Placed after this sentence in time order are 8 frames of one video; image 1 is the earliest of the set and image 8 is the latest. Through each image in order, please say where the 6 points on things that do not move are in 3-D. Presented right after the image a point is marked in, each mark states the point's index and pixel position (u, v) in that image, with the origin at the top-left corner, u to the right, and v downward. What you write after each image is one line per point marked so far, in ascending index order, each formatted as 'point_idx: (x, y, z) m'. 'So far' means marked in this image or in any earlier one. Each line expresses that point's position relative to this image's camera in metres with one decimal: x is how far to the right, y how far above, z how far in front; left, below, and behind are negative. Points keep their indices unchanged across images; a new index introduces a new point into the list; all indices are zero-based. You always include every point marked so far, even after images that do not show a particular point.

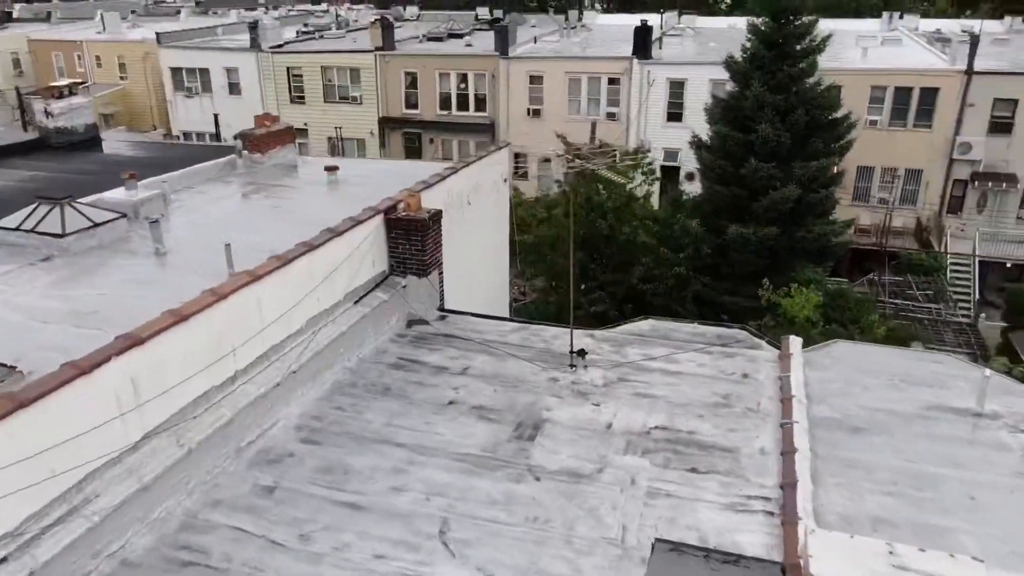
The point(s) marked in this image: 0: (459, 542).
0: (-0.4, -2.3, +7.3) m
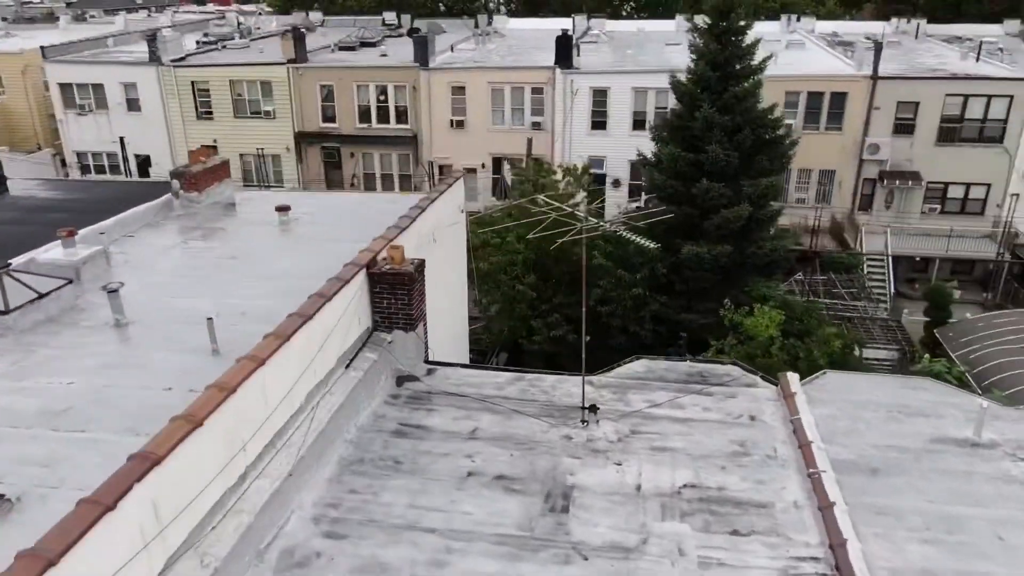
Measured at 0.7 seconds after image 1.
0: (+0.3, -3.1, +7.0) m
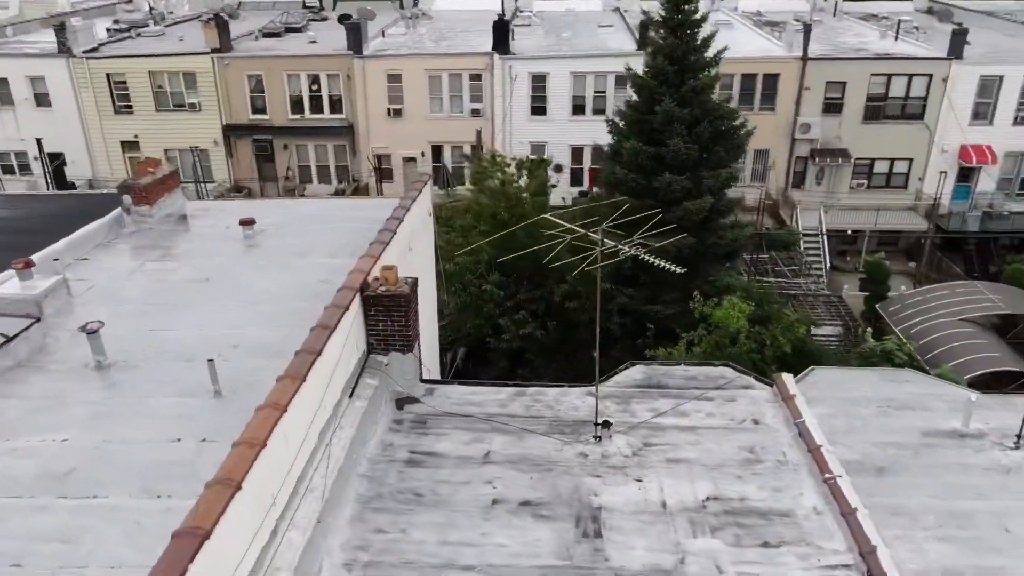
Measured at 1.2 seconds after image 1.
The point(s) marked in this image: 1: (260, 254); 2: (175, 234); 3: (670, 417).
0: (+0.8, -3.5, +7.0) m
1: (-4.6, +0.6, +14.1) m
2: (-6.4, +1.1, +15.2) m
3: (+2.2, -1.9, +10.9) m
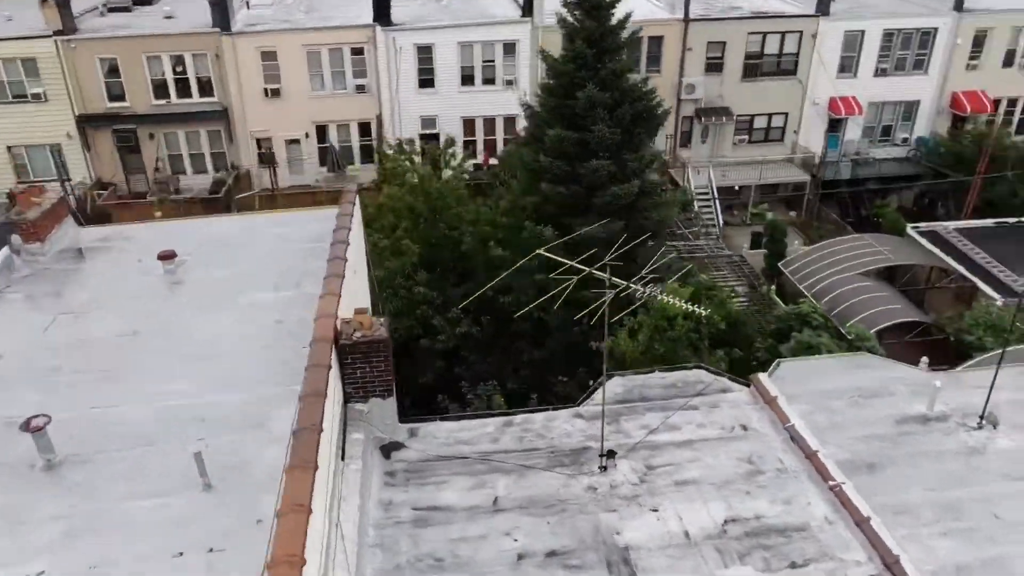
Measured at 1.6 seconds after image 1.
0: (+1.6, -4.0, +6.9) m
1: (-5.3, -0.1, +12.8) m
2: (-7.4, +0.3, +13.5) m
3: (+2.1, -2.1, +10.9) m
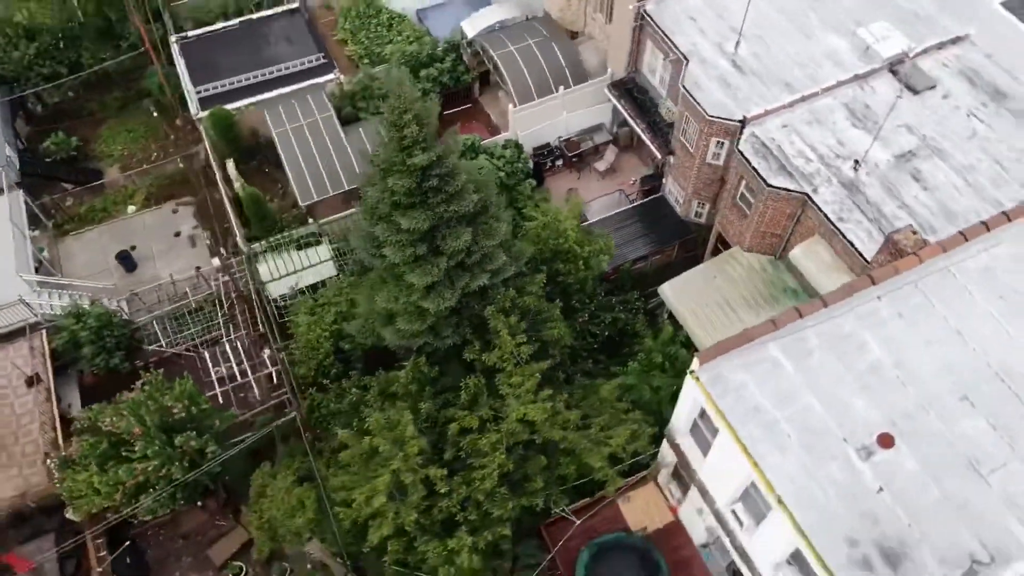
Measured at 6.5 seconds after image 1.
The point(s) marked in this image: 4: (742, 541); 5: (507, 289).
0: (+12.4, +4.4, +21.1) m
1: (+7.8, -2.5, +15.7) m
2: (+7.6, -4.4, +14.6) m
3: (+8.0, +3.6, +20.8) m
4: (+5.2, -5.8, +17.5) m
5: (-0.1, 0.0, +18.8) m
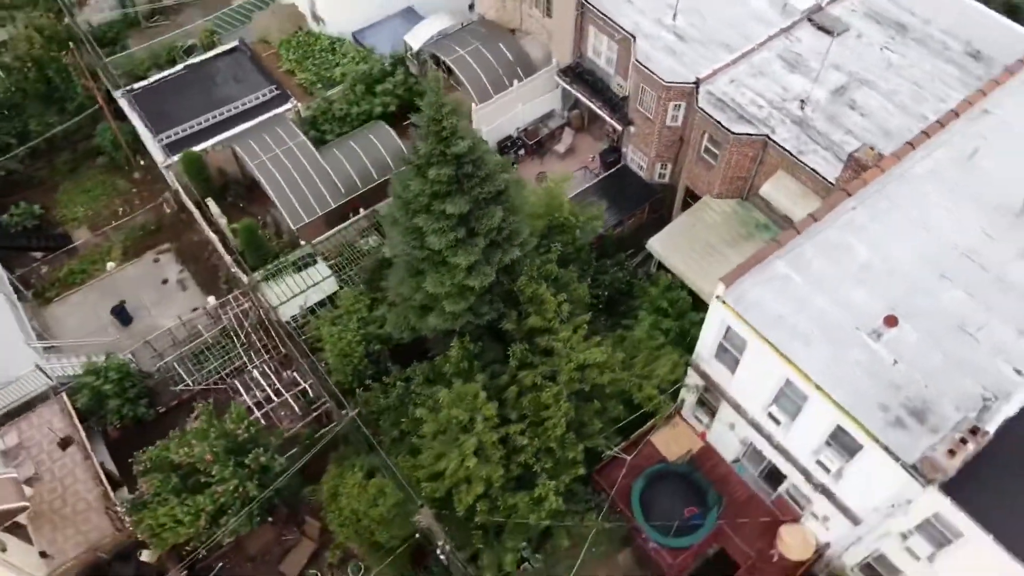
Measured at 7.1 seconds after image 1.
0: (+11.7, +7.2, +24.3) m
1: (+9.0, -0.2, +18.4) m
2: (+9.3, -2.1, +17.3) m
3: (+7.6, +5.7, +23.6) m
4: (+6.9, -3.9, +19.9) m
5: (+0.5, +0.7, +20.5) m
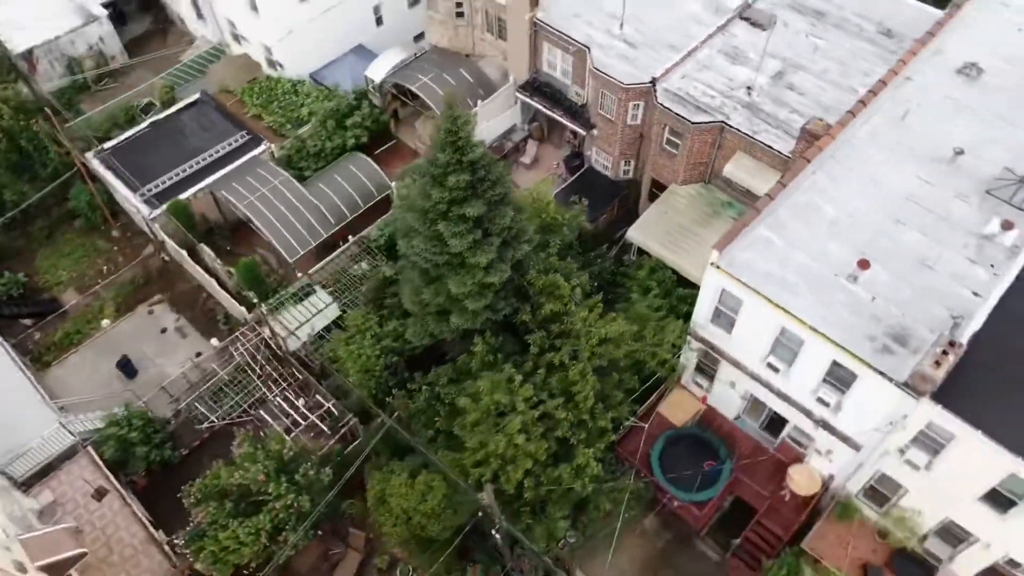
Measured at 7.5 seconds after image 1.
0: (+10.5, +8.6, +27.3) m
1: (+9.4, +1.2, +21.0) m
2: (+10.0, -0.6, +19.8) m
3: (+6.8, +6.6, +26.2) m
4: (+7.7, -2.8, +22.1) m
5: (+0.7, +0.9, +22.3) m
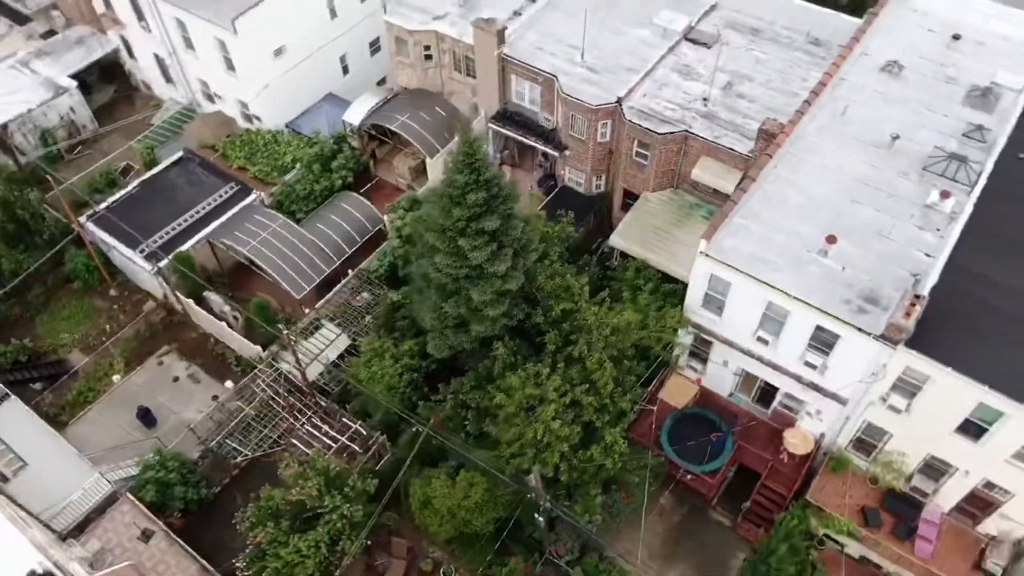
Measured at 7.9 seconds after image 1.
0: (+9.5, +9.1, +30.6) m
1: (+9.6, +2.0, +23.9) m
2: (+10.5, +0.4, +22.7) m
3: (+6.0, +6.8, +29.1) m
4: (+8.3, -2.2, +24.7) m
5: (+0.9, +0.8, +24.5) m
